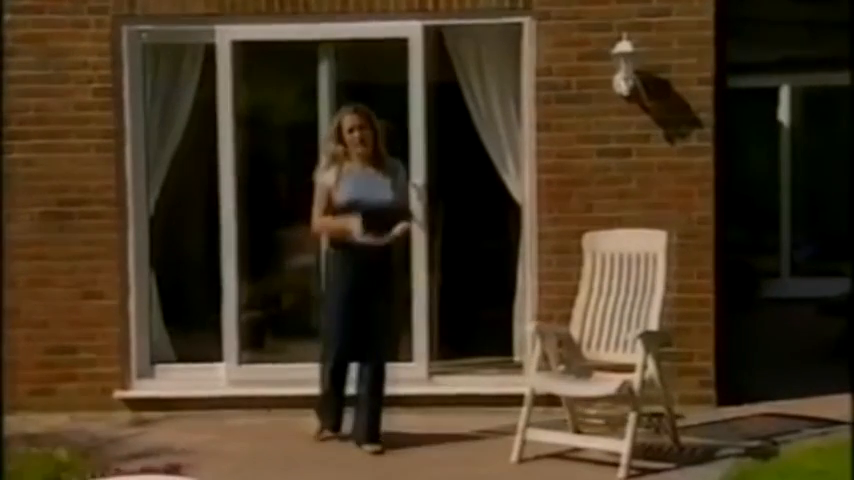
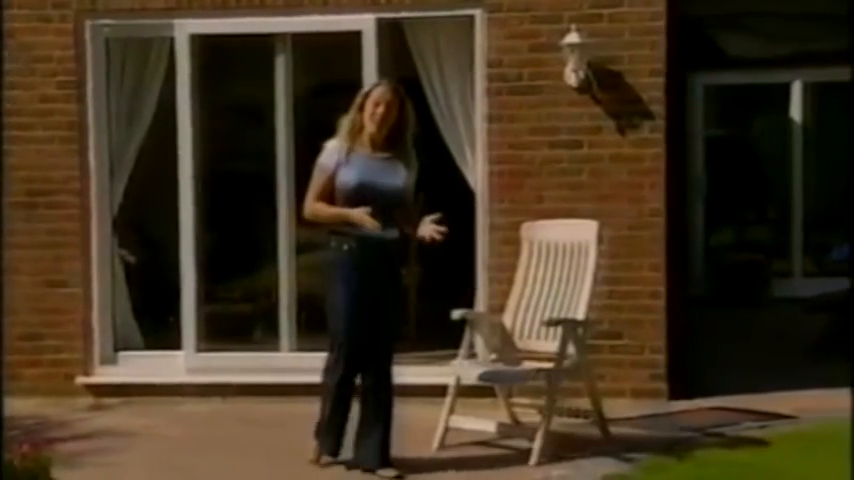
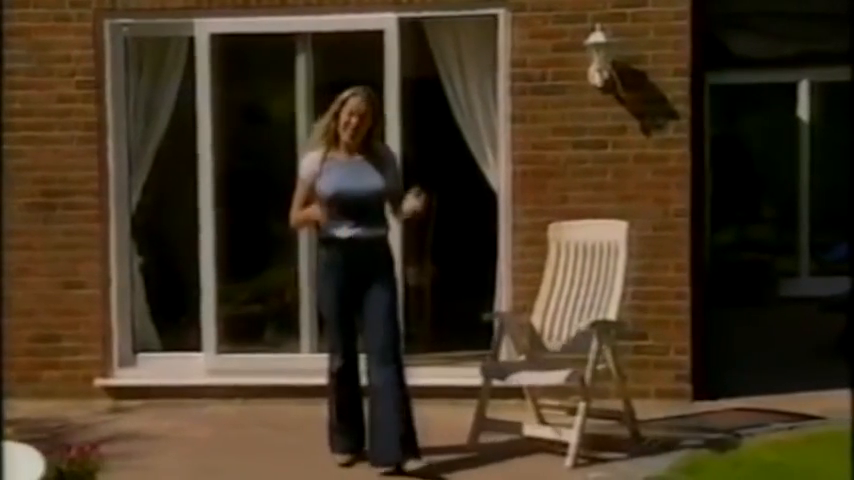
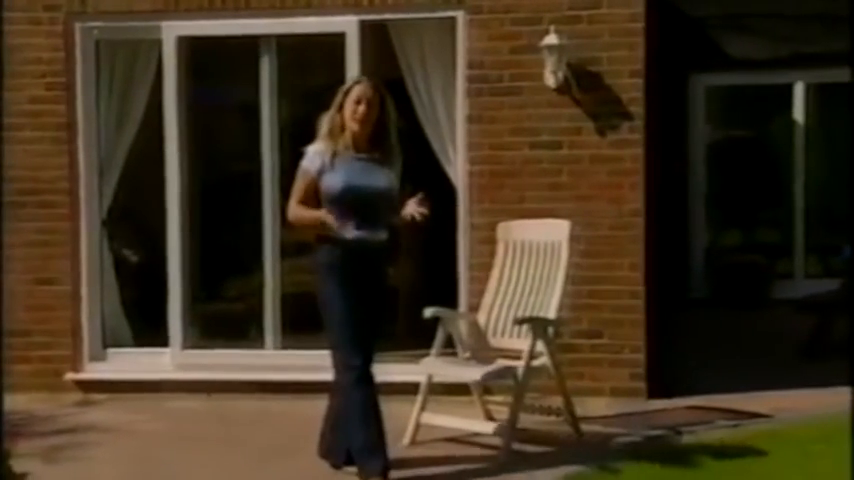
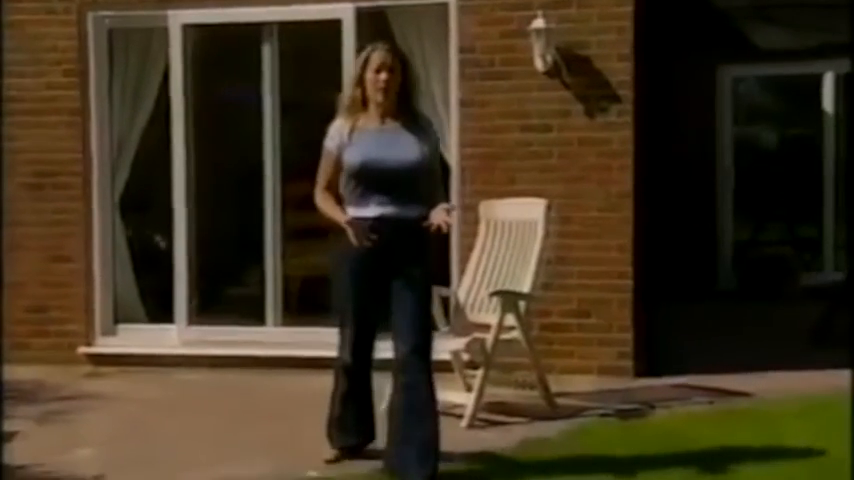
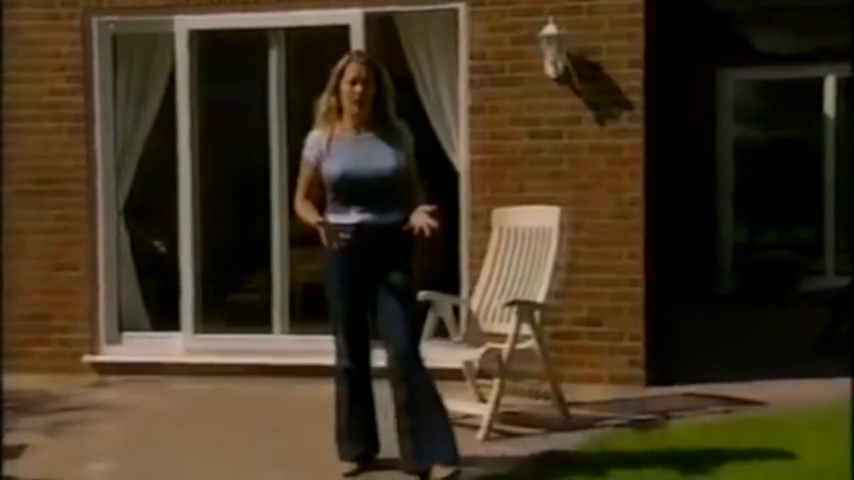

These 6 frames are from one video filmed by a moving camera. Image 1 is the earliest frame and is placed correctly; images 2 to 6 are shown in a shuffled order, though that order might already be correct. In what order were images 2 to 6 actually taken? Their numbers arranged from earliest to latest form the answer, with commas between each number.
3, 2, 4, 6, 5
